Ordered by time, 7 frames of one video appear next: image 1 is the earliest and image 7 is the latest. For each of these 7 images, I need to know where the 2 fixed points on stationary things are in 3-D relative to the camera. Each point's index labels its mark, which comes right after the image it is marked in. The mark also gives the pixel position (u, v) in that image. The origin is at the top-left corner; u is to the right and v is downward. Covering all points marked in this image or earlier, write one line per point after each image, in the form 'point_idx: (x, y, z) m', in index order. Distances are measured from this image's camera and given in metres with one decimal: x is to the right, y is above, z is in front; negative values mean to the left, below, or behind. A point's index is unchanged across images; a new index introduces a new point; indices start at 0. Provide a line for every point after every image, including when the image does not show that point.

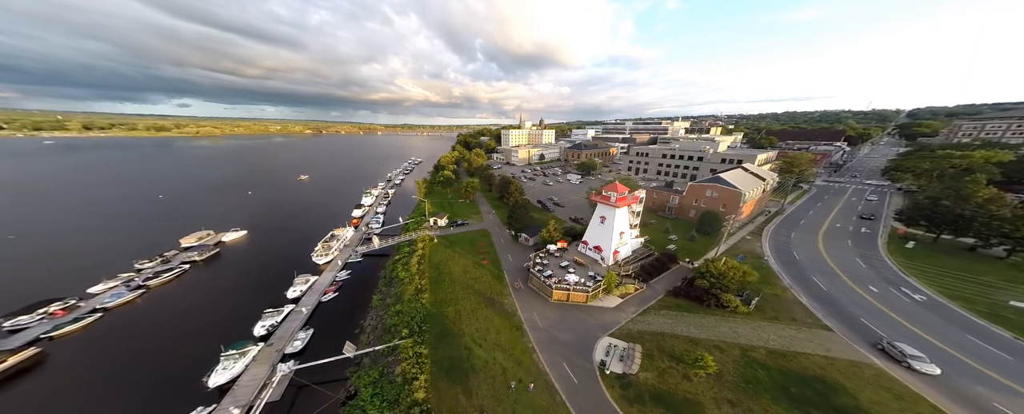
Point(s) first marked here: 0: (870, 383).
0: (+25.6, -12.4, +16.3) m
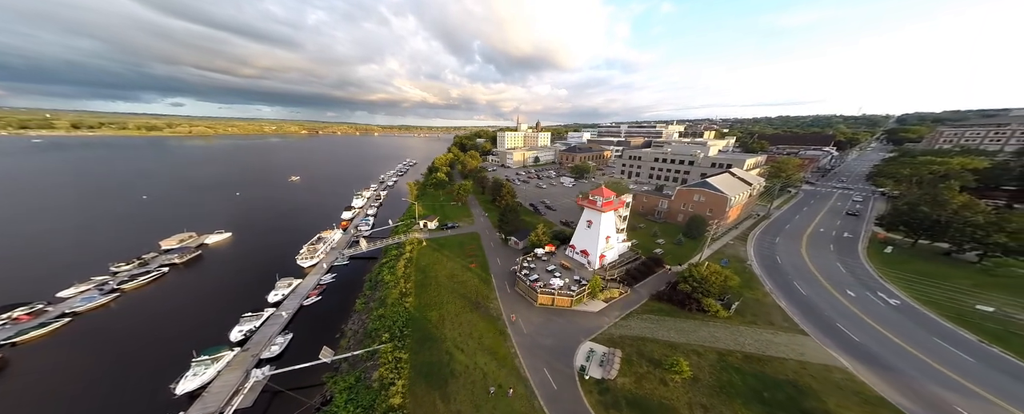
0: (+22.3, -12.9, +15.6) m
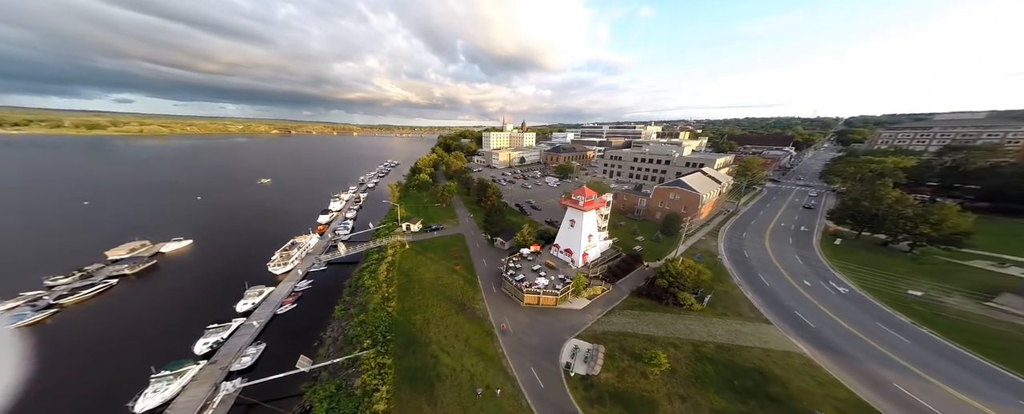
0: (+21.4, -12.7, +17.2) m
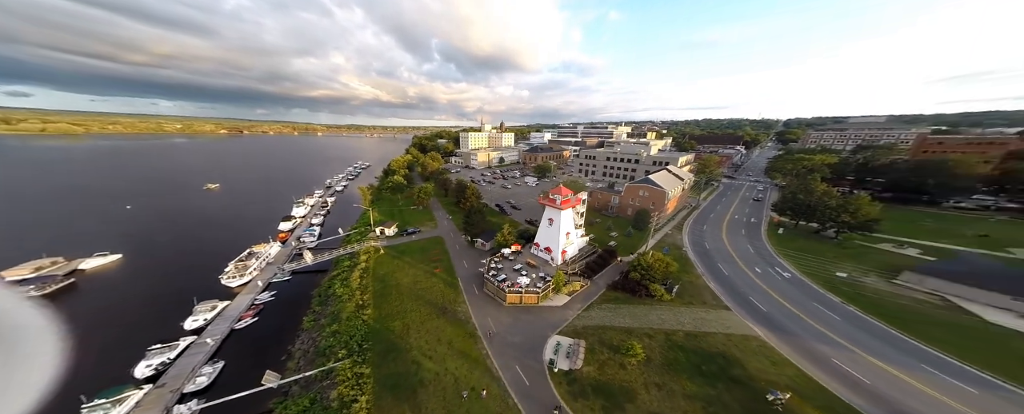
0: (+20.4, -12.2, +19.6) m
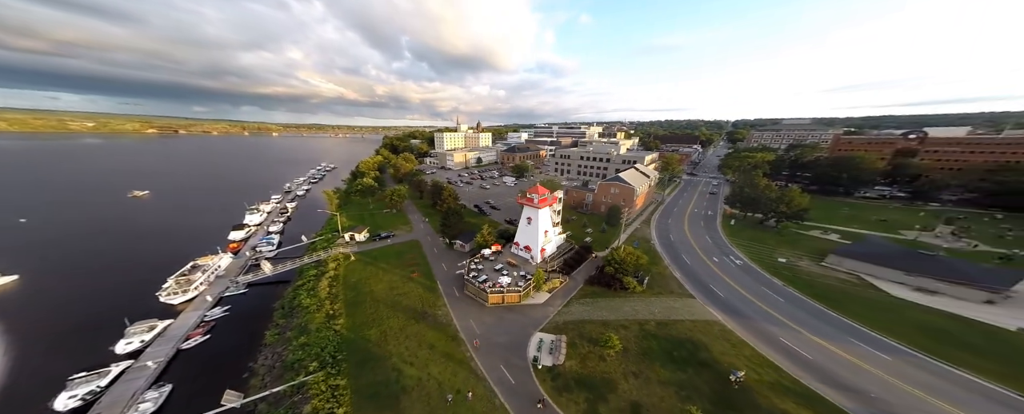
0: (+19.0, -11.7, +21.9) m
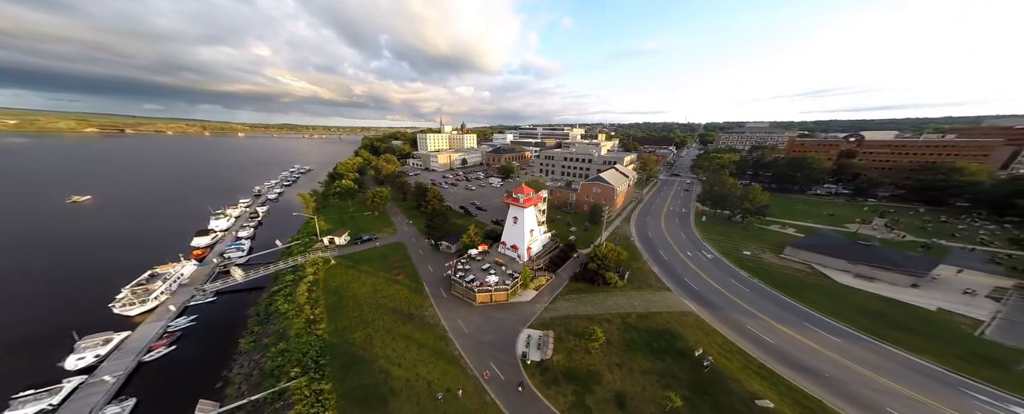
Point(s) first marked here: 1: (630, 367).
0: (+17.8, -11.4, +23.5) m
1: (+9.7, -13.1, +19.5) m
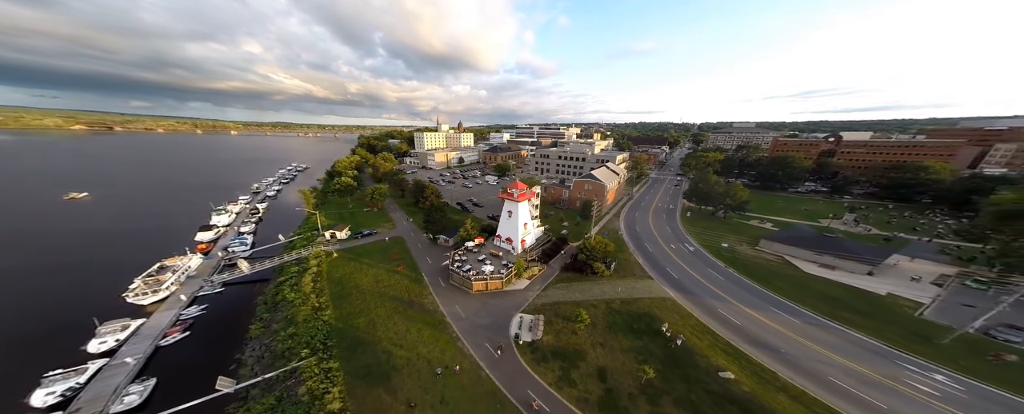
0: (+17.1, -10.8, +25.6) m
1: (+9.0, -12.4, +21.5) m
